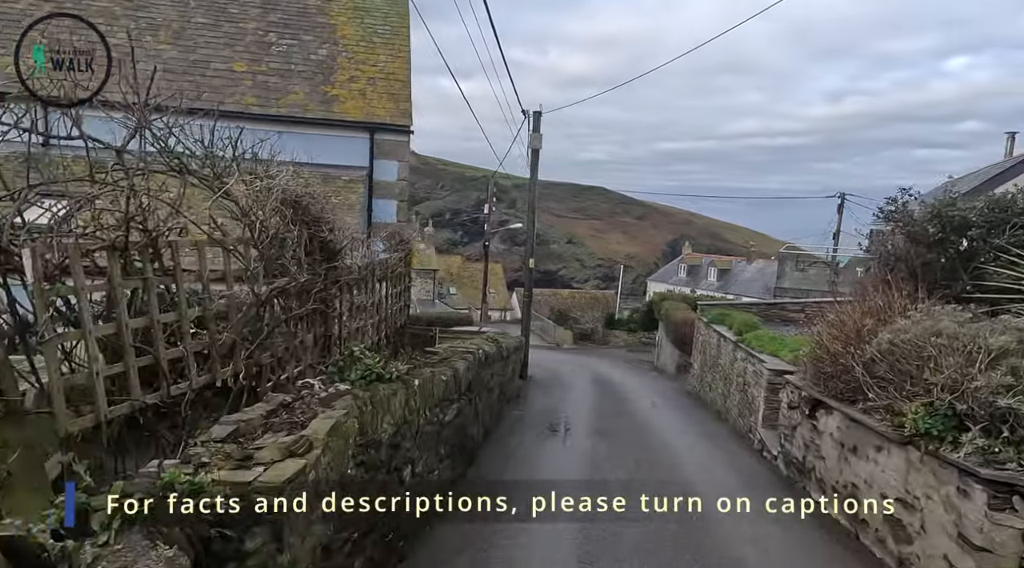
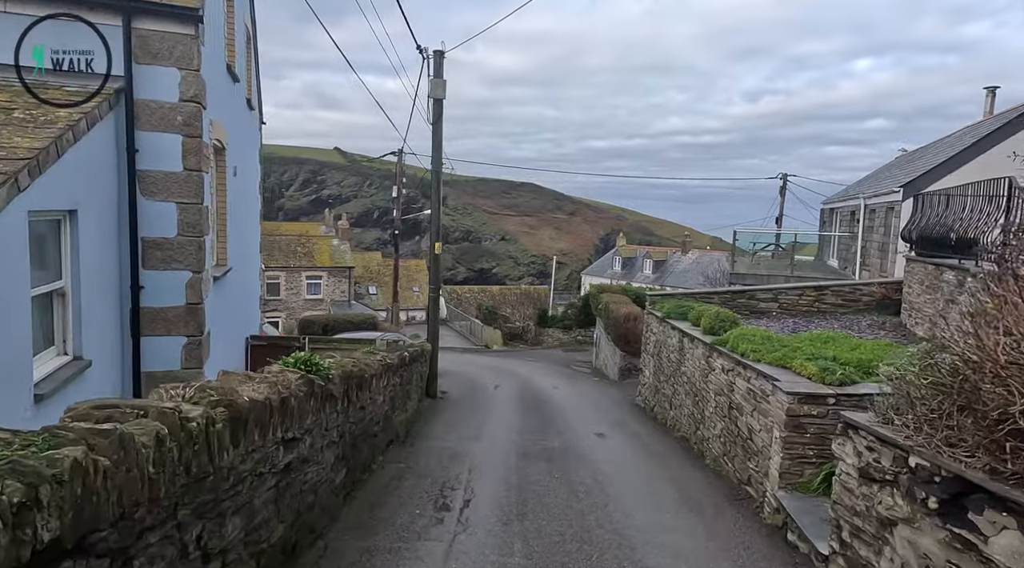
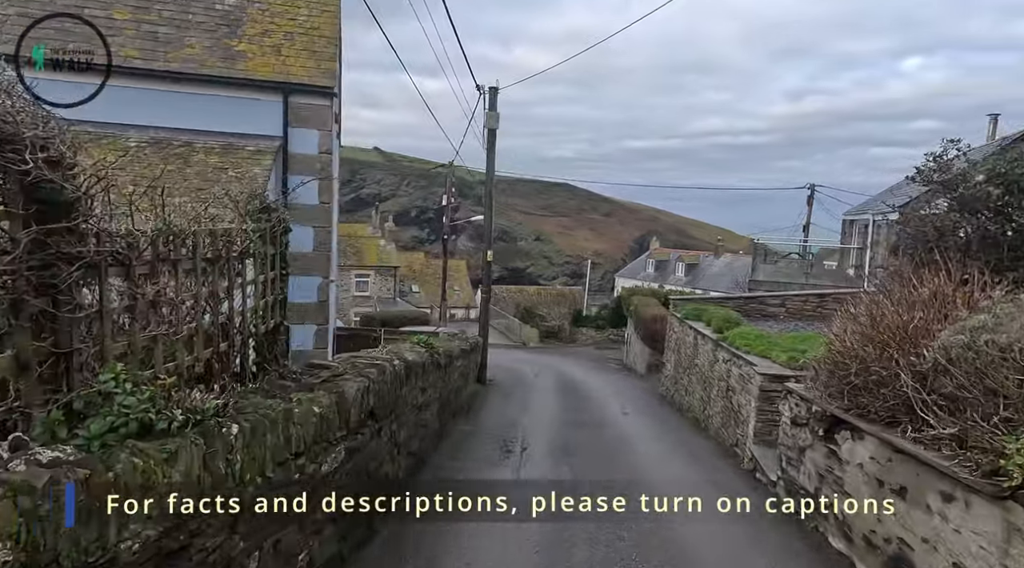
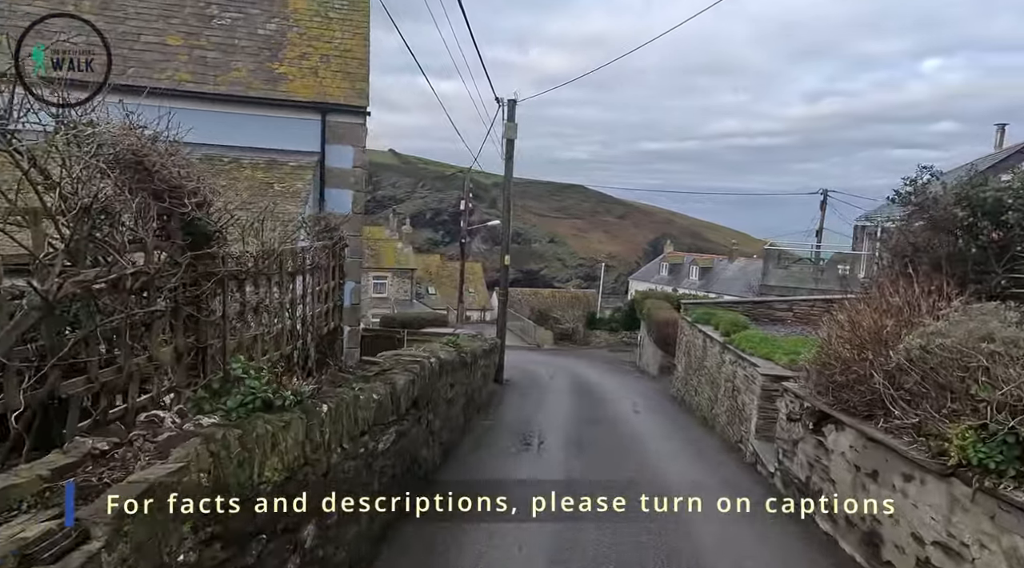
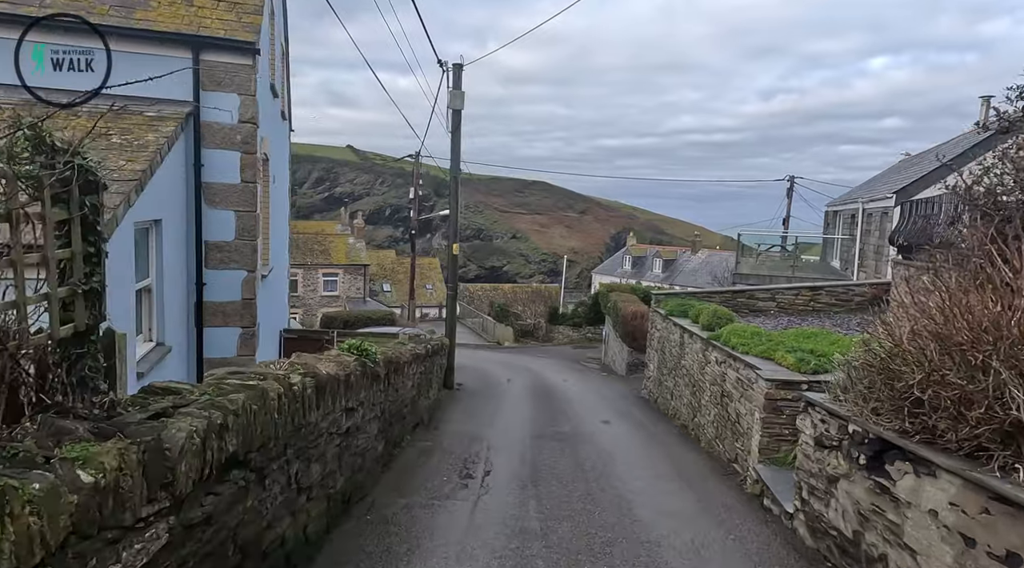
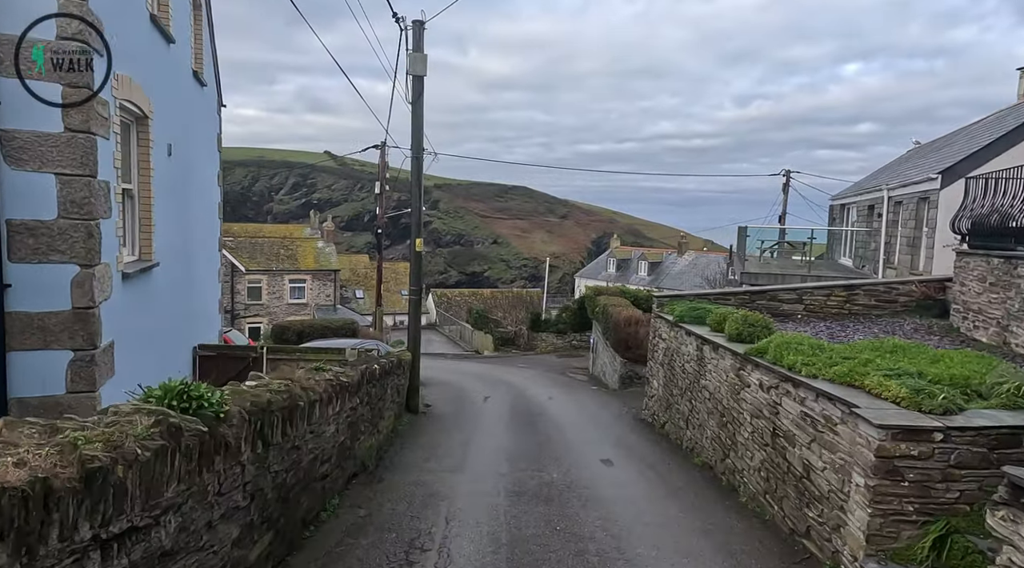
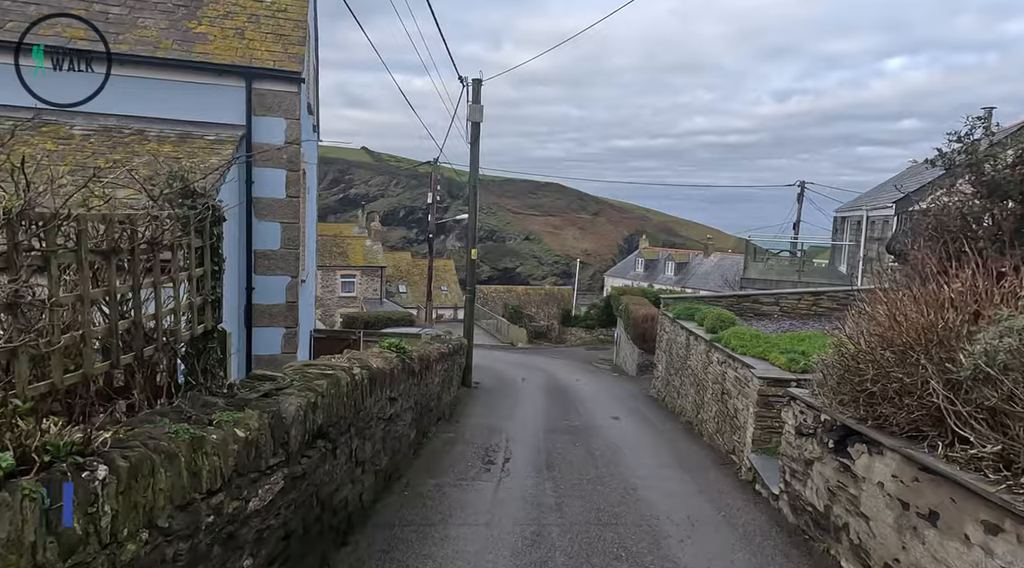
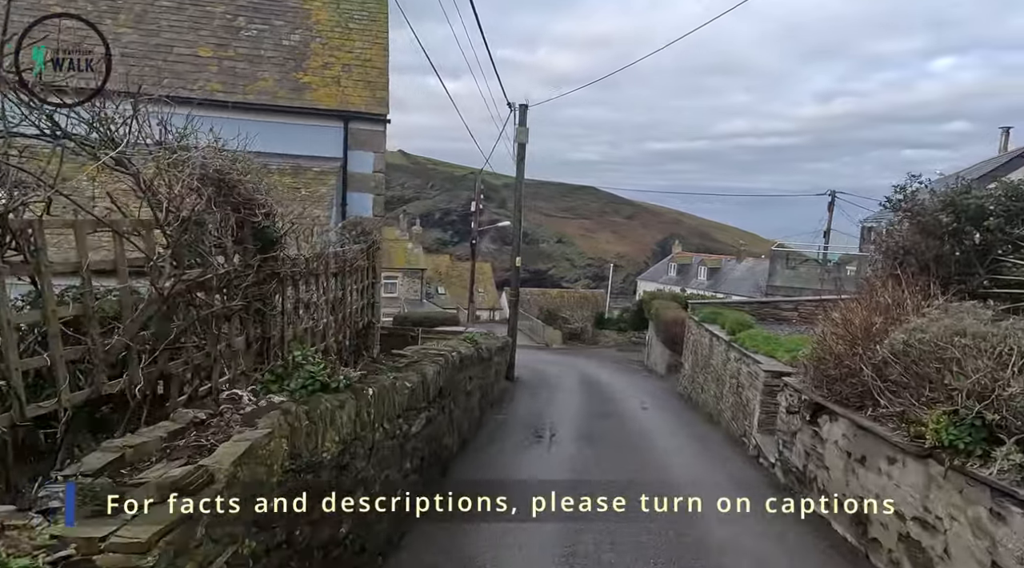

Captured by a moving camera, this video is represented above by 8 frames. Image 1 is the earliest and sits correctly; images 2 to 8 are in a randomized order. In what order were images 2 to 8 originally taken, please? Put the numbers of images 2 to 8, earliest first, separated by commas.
8, 4, 3, 7, 5, 2, 6
